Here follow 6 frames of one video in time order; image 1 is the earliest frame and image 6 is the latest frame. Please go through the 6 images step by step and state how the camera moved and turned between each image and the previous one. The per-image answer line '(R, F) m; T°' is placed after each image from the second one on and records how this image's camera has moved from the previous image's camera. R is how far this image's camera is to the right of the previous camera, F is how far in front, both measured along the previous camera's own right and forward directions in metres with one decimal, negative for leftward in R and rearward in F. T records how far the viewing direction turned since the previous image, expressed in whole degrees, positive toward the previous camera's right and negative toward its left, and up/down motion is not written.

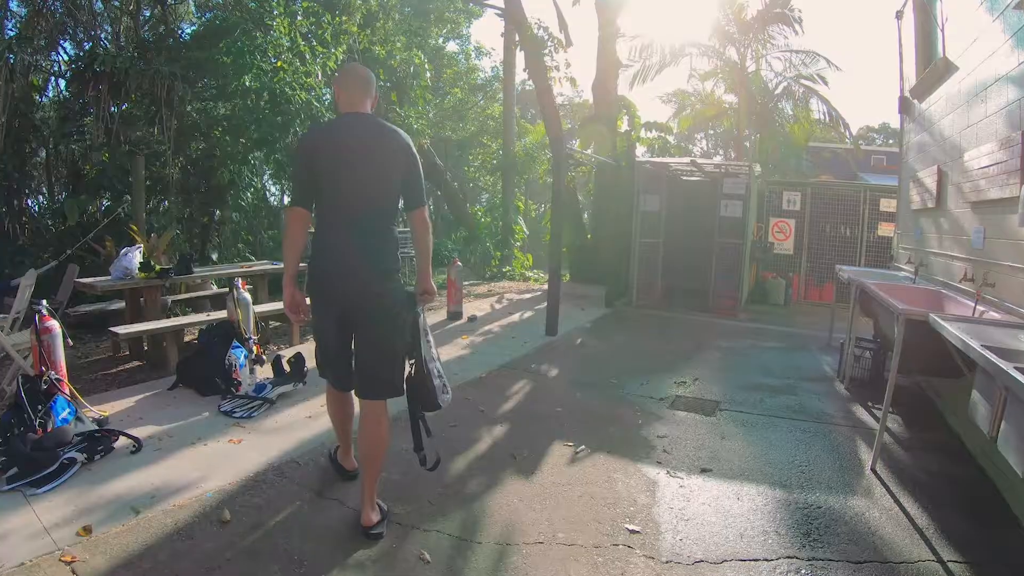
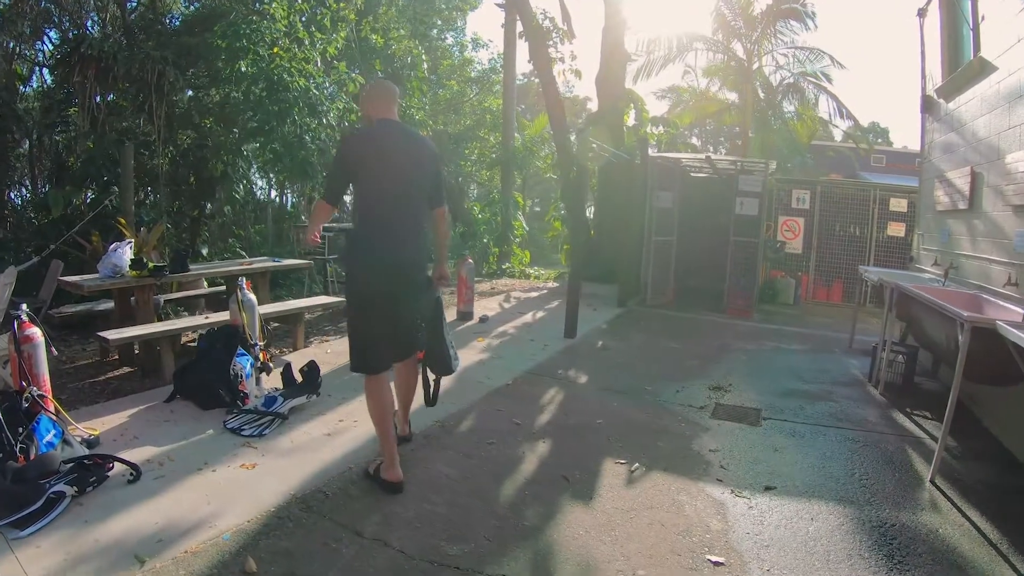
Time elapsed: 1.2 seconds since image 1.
(-0.5, +0.3) m; +3°
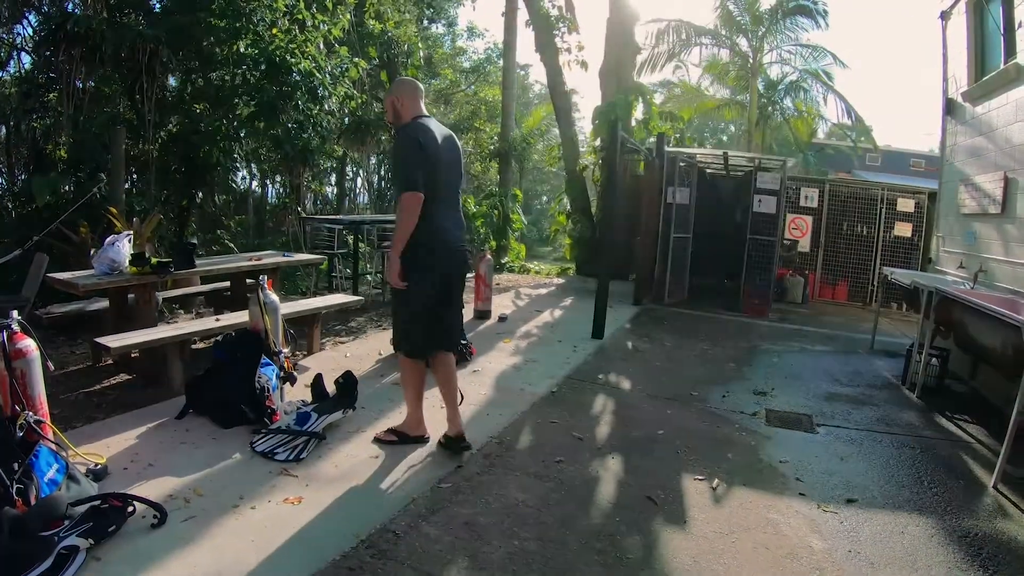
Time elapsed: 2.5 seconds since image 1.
(-0.7, +0.2) m; +4°
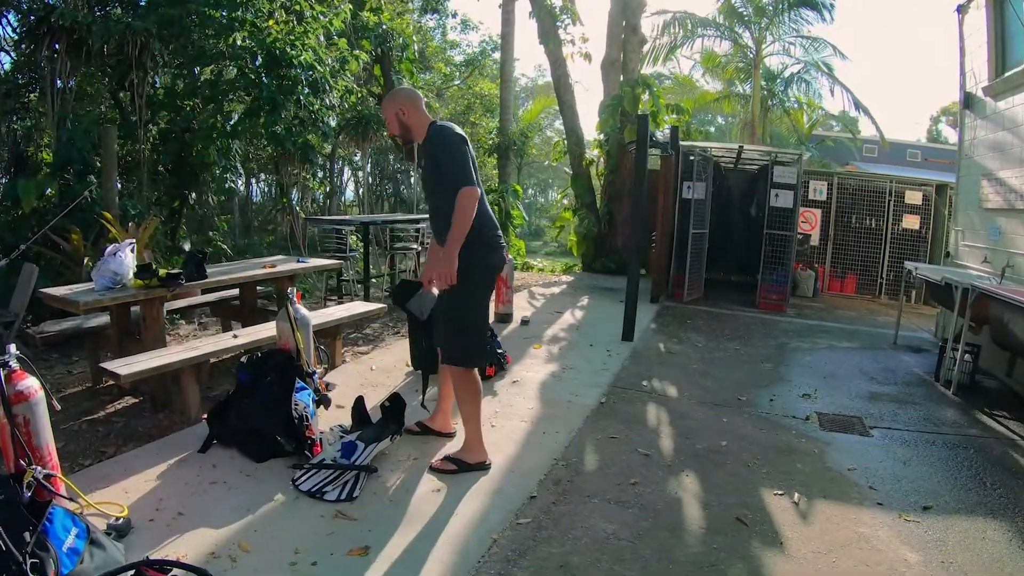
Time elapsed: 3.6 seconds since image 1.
(-0.6, +0.2) m; +3°
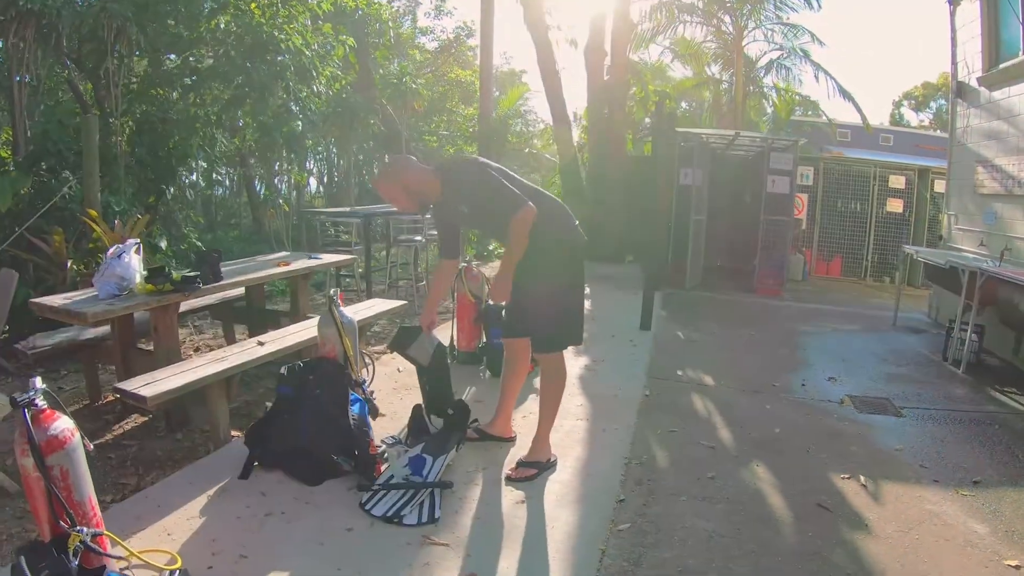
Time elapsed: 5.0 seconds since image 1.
(-0.7, +0.1) m; +5°
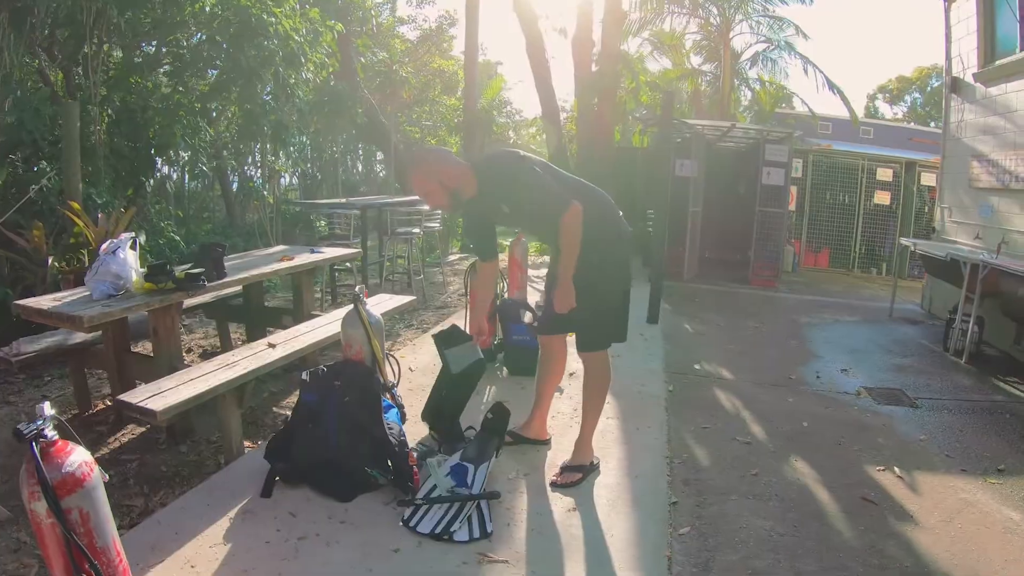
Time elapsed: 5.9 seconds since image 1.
(-0.4, +0.1) m; +4°
